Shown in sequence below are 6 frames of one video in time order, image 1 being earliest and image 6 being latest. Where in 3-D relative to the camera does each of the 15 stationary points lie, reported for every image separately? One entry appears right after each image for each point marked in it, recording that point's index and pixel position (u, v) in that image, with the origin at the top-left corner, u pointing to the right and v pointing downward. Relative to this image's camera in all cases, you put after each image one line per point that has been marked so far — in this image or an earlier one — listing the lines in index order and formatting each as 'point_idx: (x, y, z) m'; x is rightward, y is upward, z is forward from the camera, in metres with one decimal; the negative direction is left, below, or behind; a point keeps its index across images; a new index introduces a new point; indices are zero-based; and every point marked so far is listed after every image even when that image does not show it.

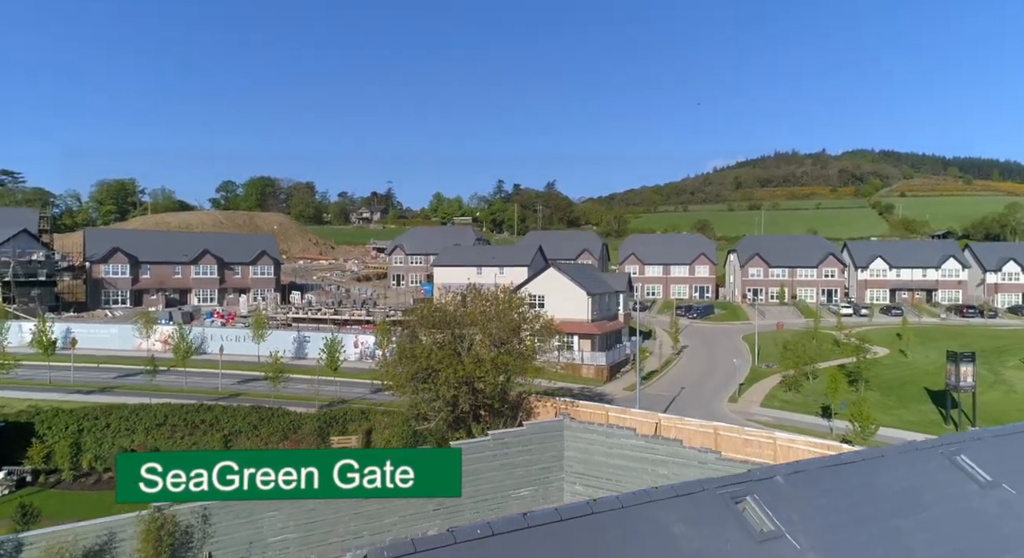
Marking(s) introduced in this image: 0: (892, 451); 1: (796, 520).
0: (+6.8, -3.0, +11.8) m
1: (+3.9, -3.3, +9.7) m
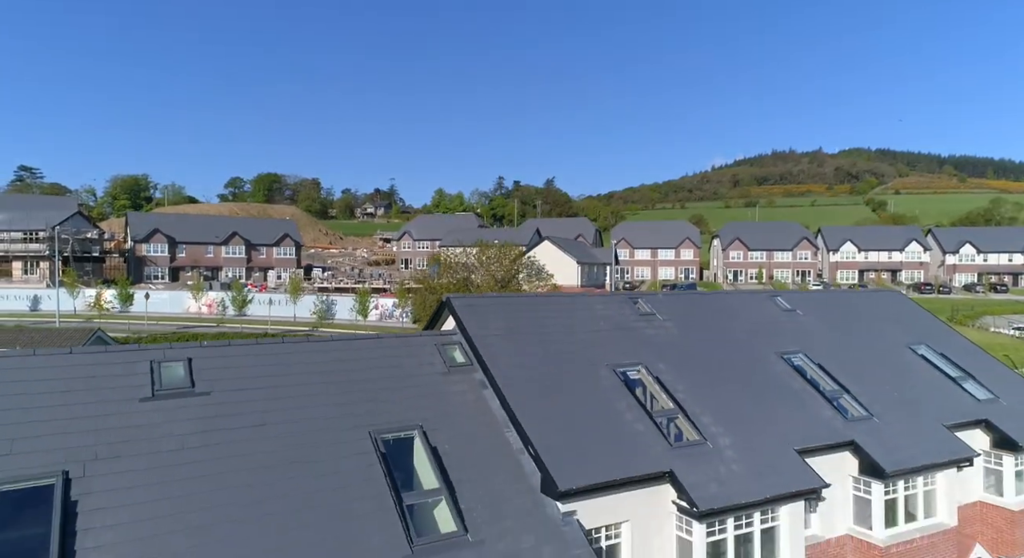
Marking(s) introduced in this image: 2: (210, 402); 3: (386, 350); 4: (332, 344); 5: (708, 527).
0: (+6.8, -0.5, +20.2) m
1: (+3.9, -0.8, +18.1) m
2: (-5.1, -2.1, +11.8) m
3: (-2.5, -1.4, +14.3) m
4: (-3.6, -1.3, +14.0) m
5: (+3.6, -4.6, +12.8) m
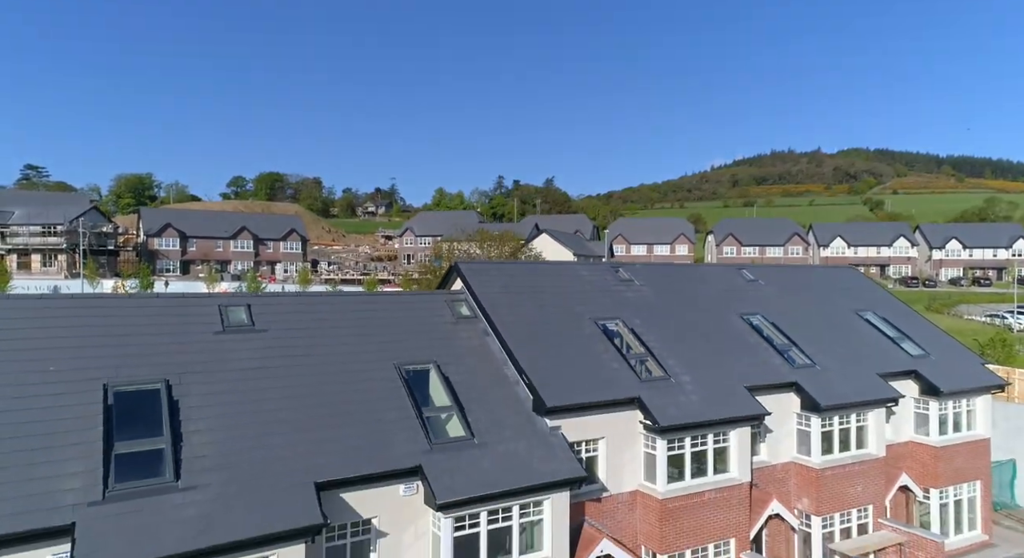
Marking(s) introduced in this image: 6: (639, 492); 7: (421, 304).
0: (+6.7, +0.4, +23.2) m
1: (+3.9, +0.1, +21.1) m
2: (-5.2, -1.2, +14.8) m
3: (-2.6, -0.6, +17.2) m
4: (-3.6, -0.4, +17.0) m
5: (+3.6, -3.7, +15.8) m
6: (+2.9, -4.9, +15.9) m
7: (-2.3, -0.6, +17.4) m
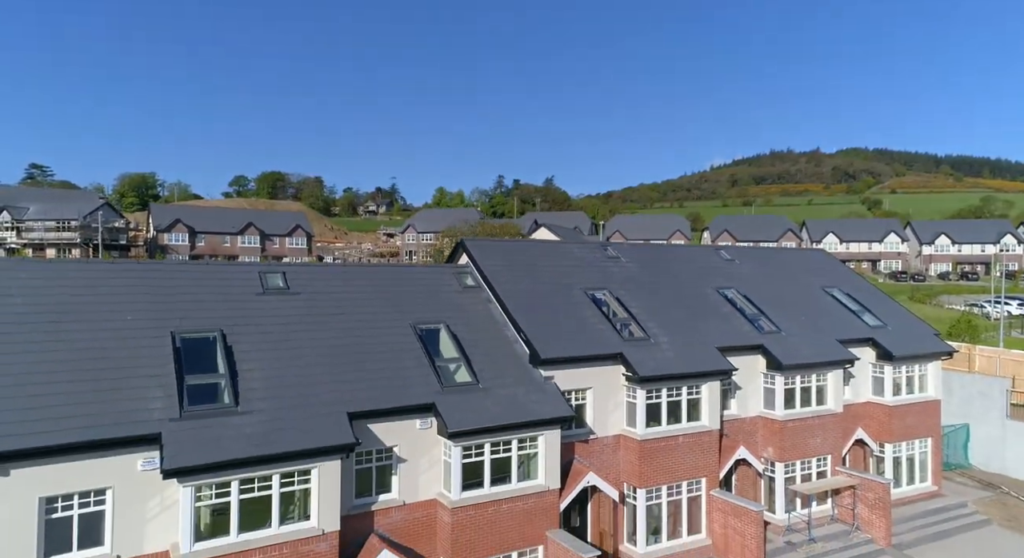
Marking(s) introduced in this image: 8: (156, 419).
0: (+6.7, +1.1, +25.6) m
1: (+3.8, +0.8, +23.5) m
2: (-5.2, -0.5, +17.2) m
3: (-2.6, +0.2, +19.7) m
4: (-3.7, +0.3, +19.4) m
5: (+3.5, -3.0, +18.2) m
6: (+2.9, -4.1, +18.4) m
7: (-2.3, +0.1, +19.8) m
8: (-6.5, -2.5, +12.7) m
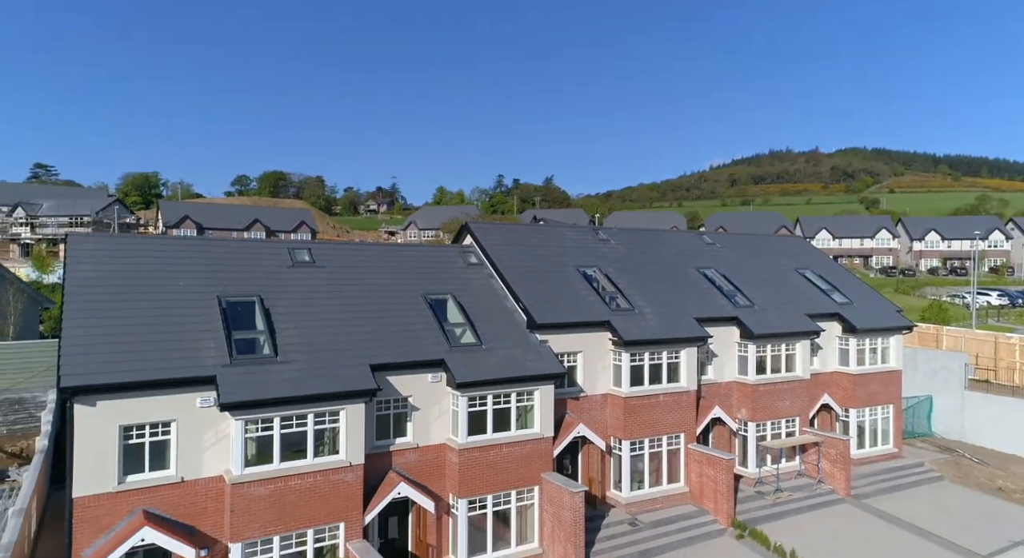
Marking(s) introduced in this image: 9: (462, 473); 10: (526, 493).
0: (+6.7, +1.8, +28.0) m
1: (+3.8, +1.5, +25.9) m
2: (-5.2, +0.2, +19.5) m
3: (-2.6, +0.9, +22.0) m
4: (-3.7, +1.0, +21.7) m
5: (+3.5, -2.3, +20.5) m
6: (+2.9, -3.4, +20.7) m
7: (-2.3, +0.8, +22.2) m
8: (-6.5, -1.8, +15.0) m
9: (-1.3, -4.9, +17.5) m
10: (+0.4, -5.7, +18.5) m
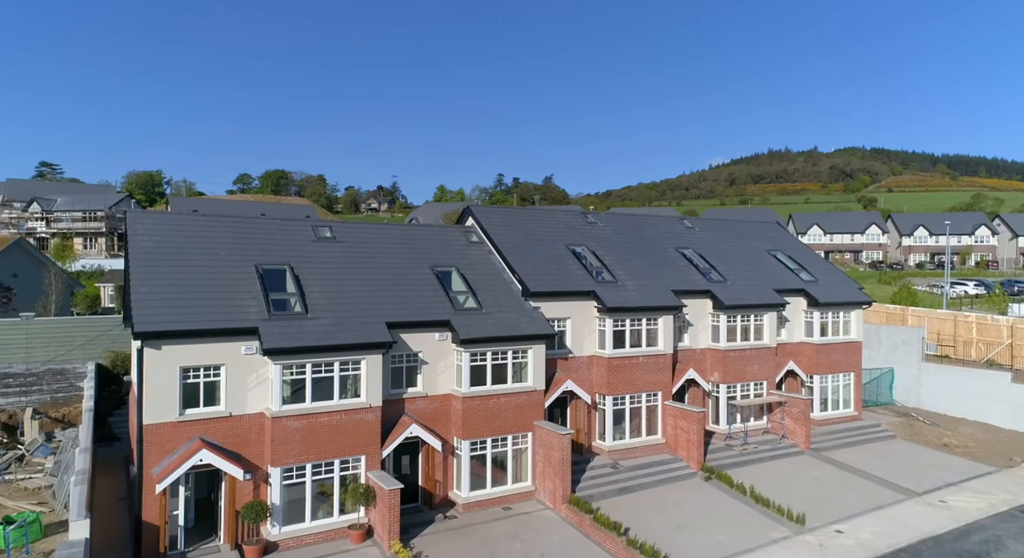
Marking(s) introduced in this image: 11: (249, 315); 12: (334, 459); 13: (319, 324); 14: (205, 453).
0: (+6.6, +2.6, +30.7) m
1: (+3.7, +2.3, +28.6) m
2: (-5.3, +1.0, +22.3) m
3: (-2.7, +1.7, +24.7) m
4: (-3.8, +1.8, +24.5) m
5: (+3.4, -1.4, +23.3) m
6: (+2.8, -2.6, +23.5) m
7: (-2.4, +1.7, +24.9) m
8: (-6.6, -1.0, +17.8) m
9: (-1.4, -4.0, +20.2) m
10: (+0.3, -4.8, +21.2) m
11: (-6.7, -0.9, +17.8) m
12: (-4.6, -4.7, +18.1) m
13: (-5.1, -1.2, +18.5) m
14: (-7.2, -4.1, +16.4) m
